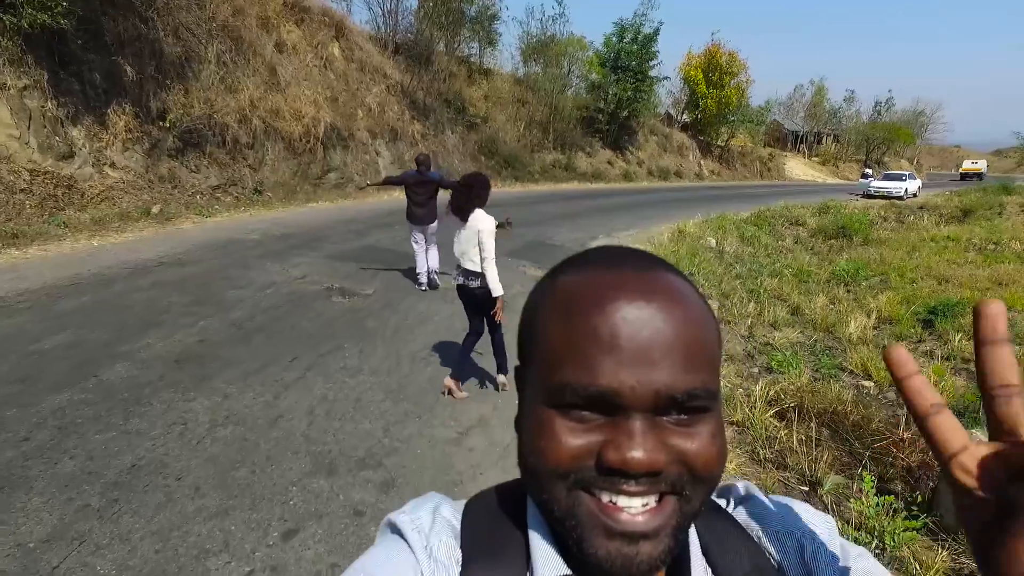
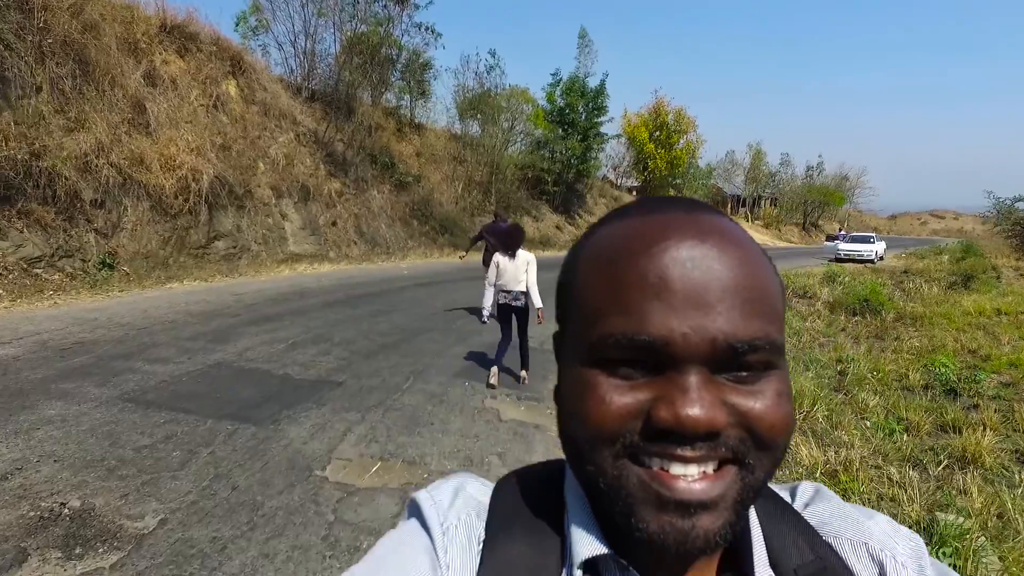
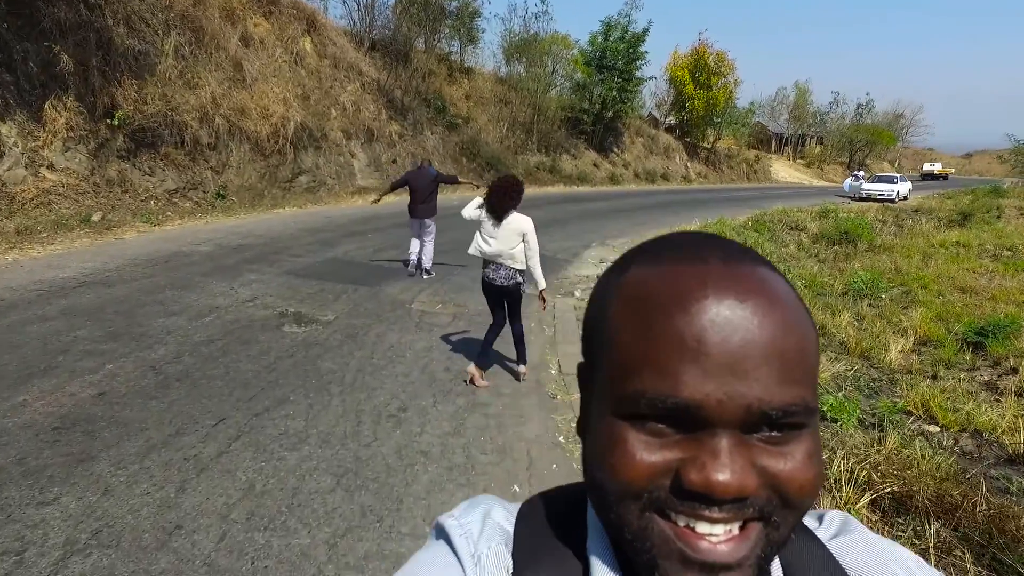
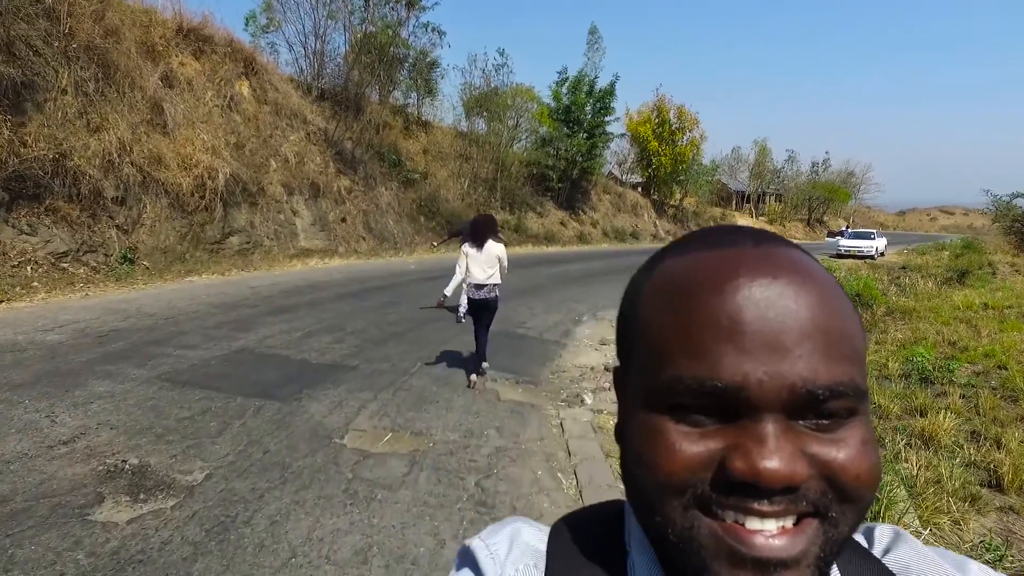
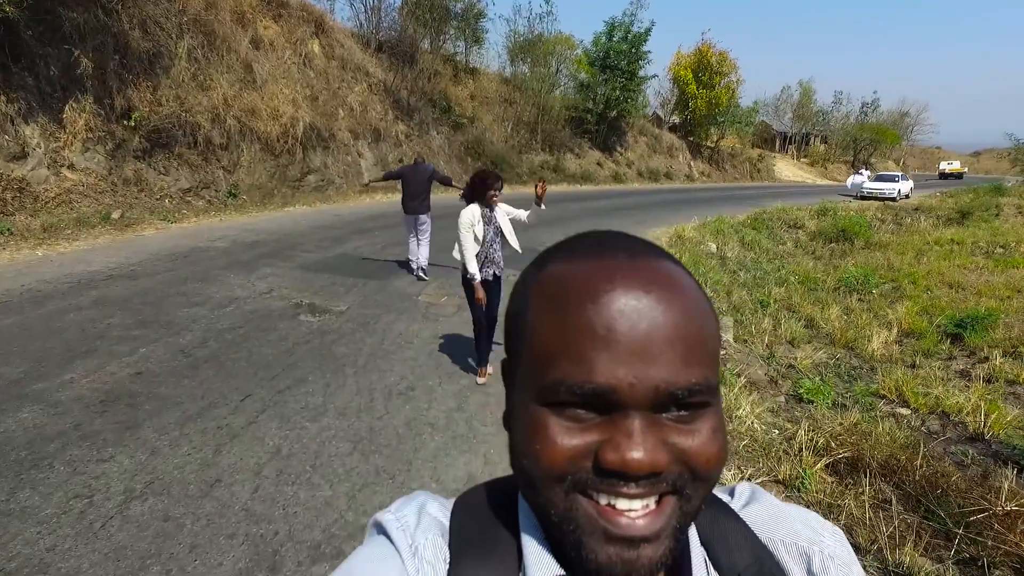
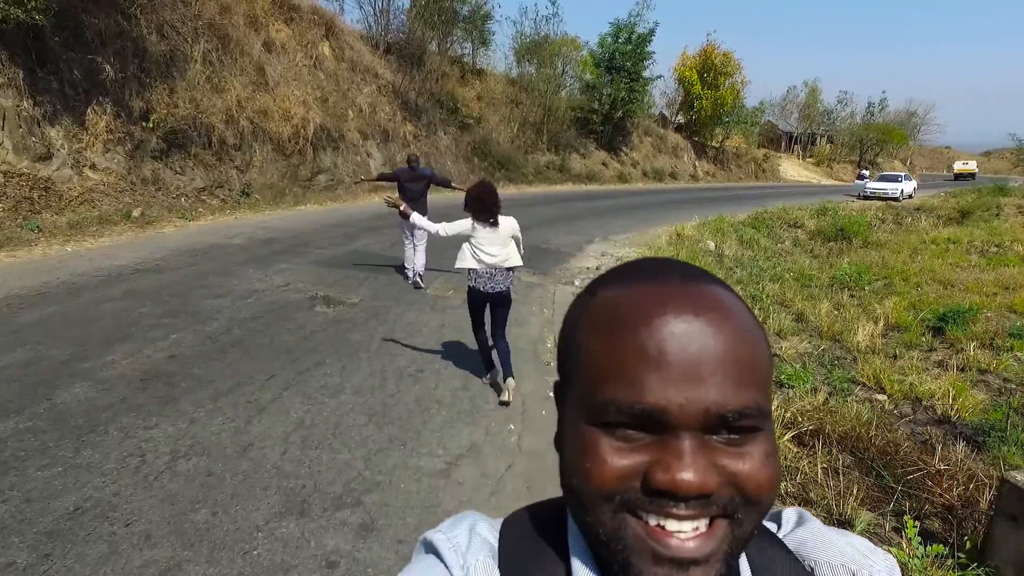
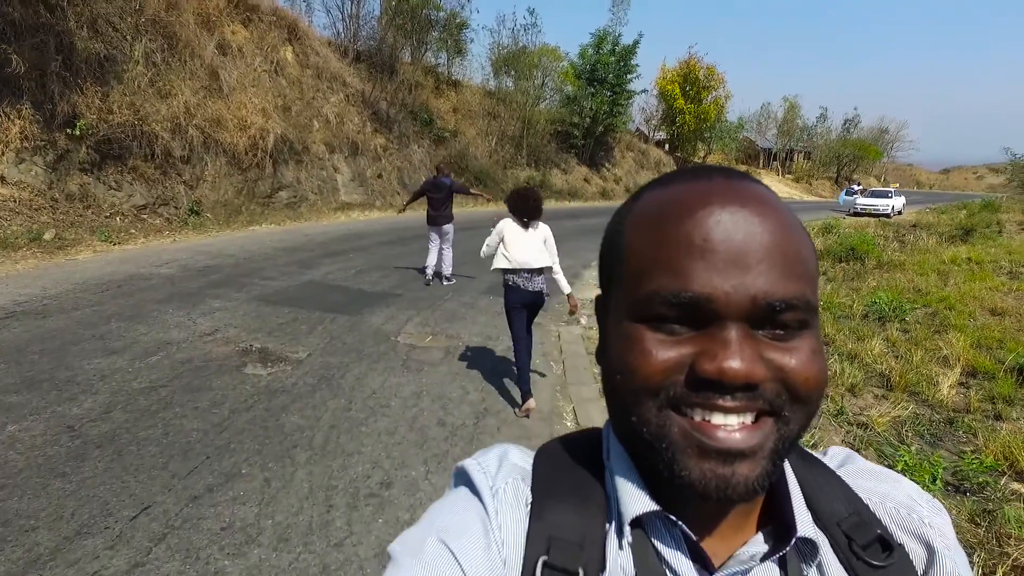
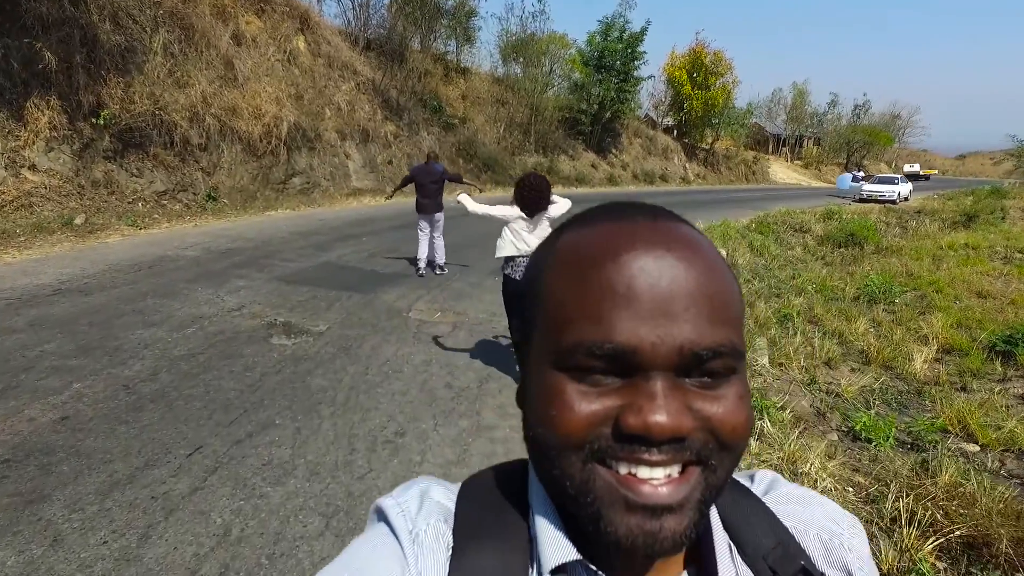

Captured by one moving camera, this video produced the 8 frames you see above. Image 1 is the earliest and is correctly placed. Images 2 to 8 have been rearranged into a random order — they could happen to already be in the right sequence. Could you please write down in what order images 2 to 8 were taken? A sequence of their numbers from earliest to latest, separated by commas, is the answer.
6, 5, 3, 8, 7, 4, 2
